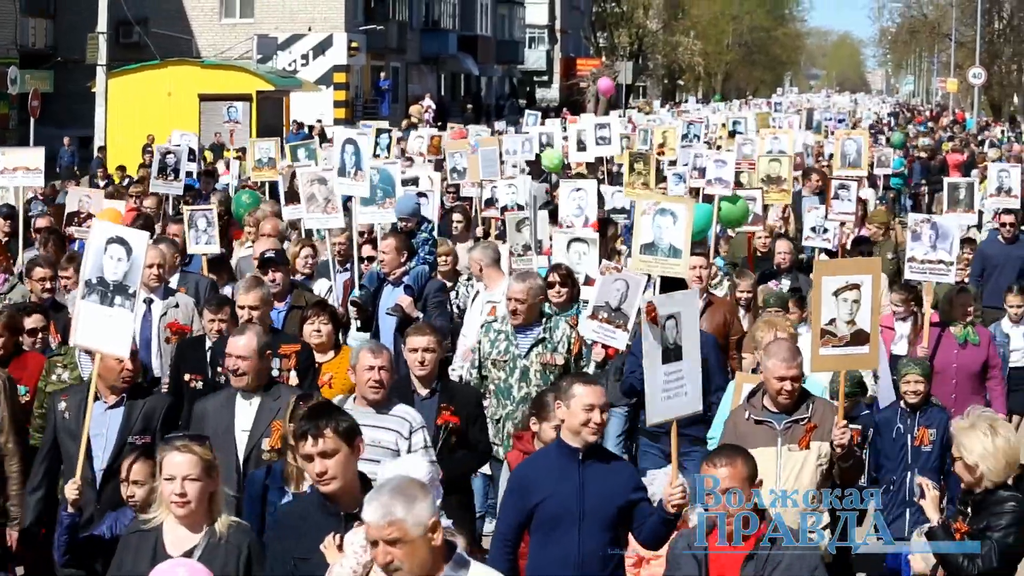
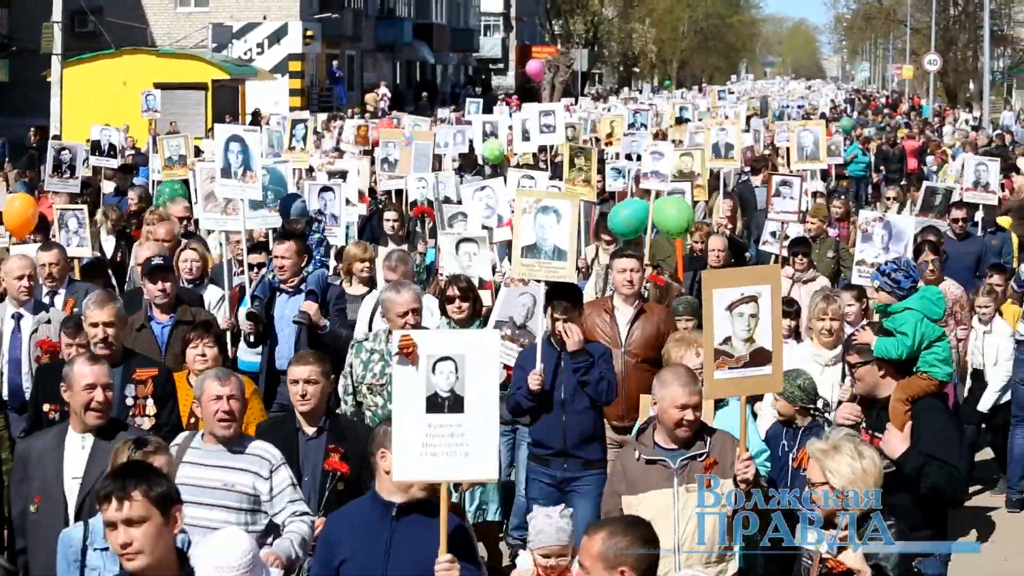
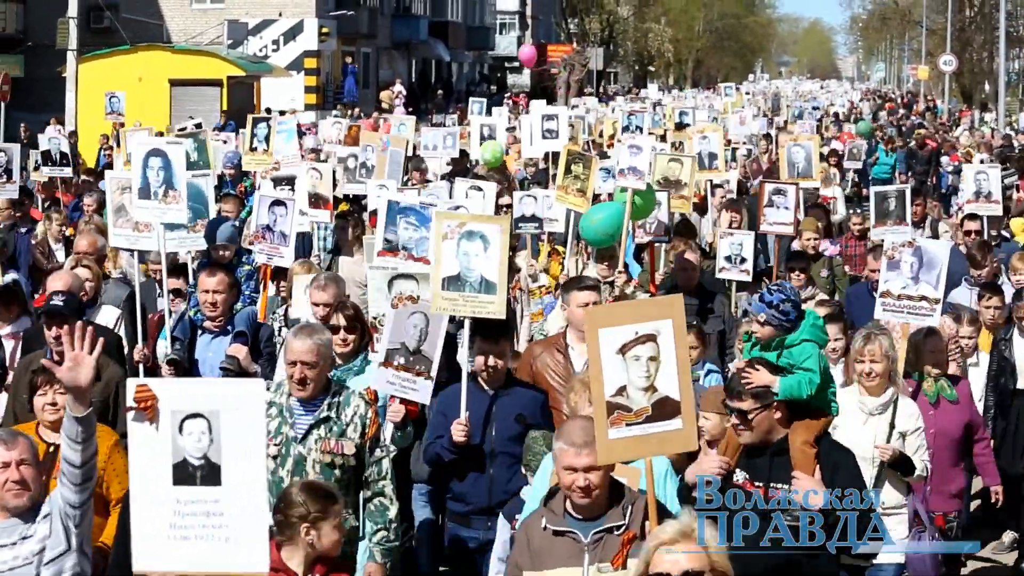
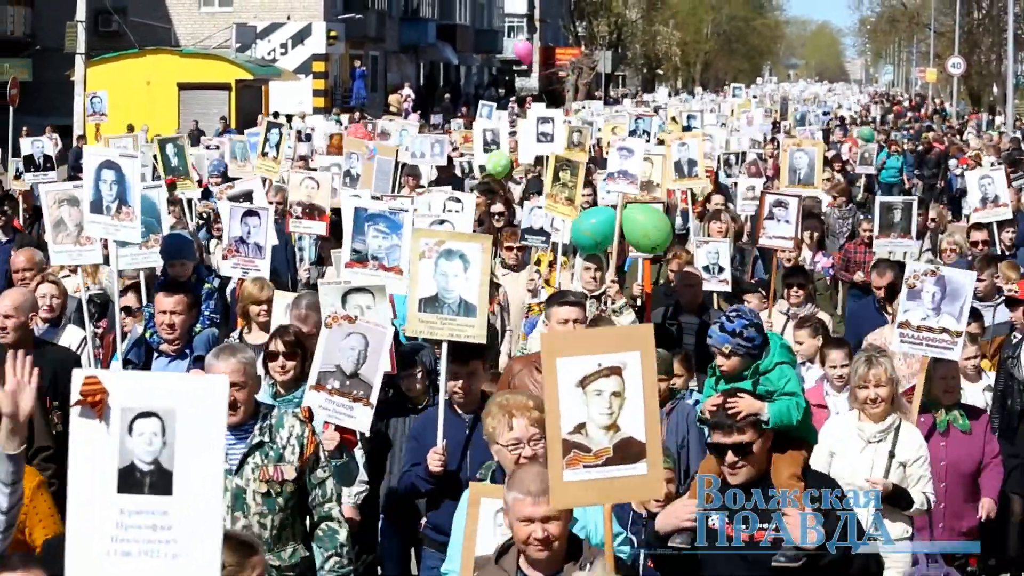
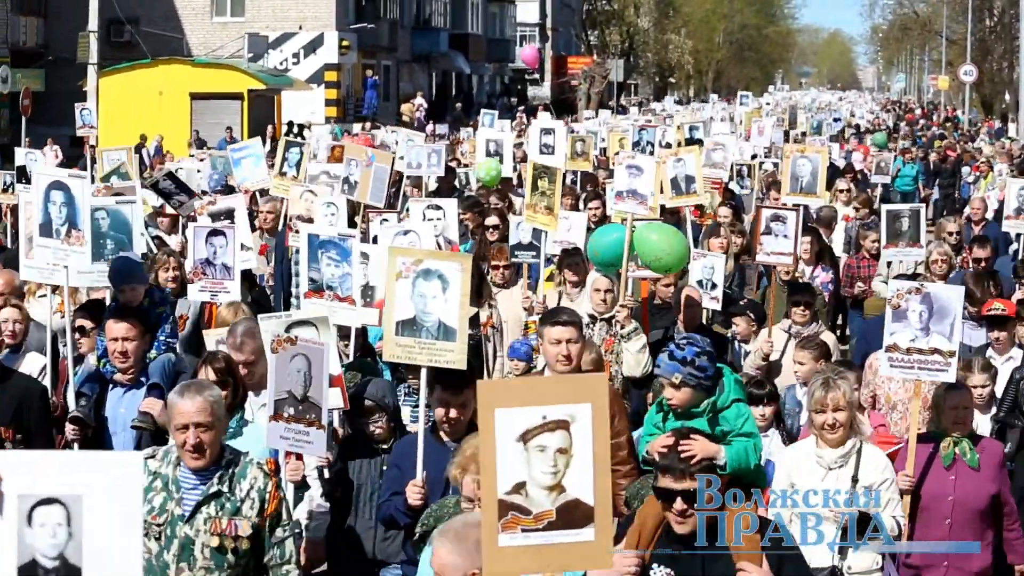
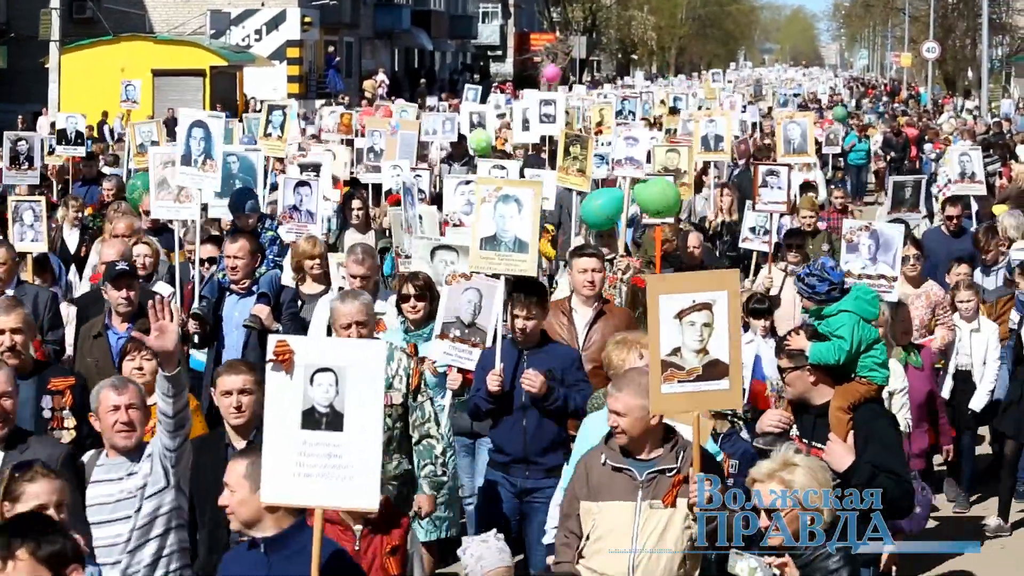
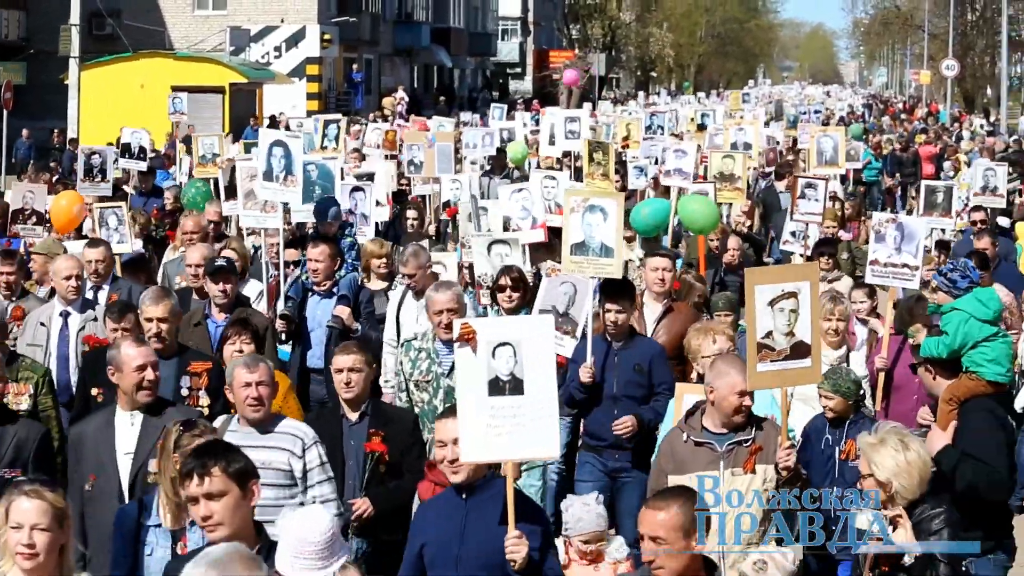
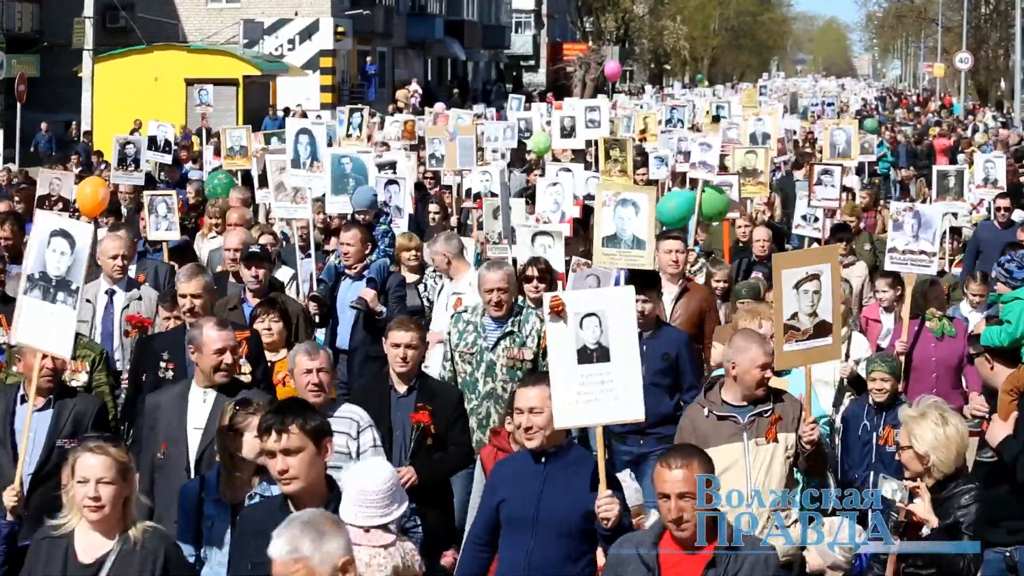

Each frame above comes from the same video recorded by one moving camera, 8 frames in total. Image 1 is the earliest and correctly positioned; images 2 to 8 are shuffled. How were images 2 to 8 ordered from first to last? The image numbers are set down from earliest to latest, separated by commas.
8, 7, 2, 6, 3, 4, 5
